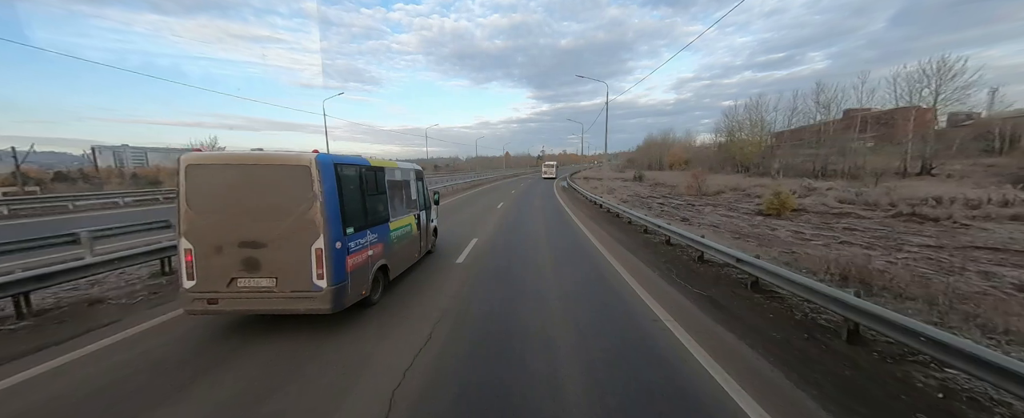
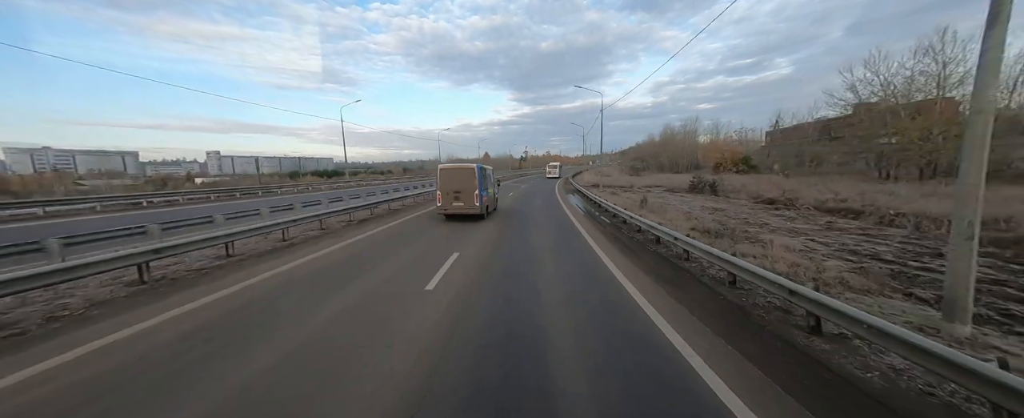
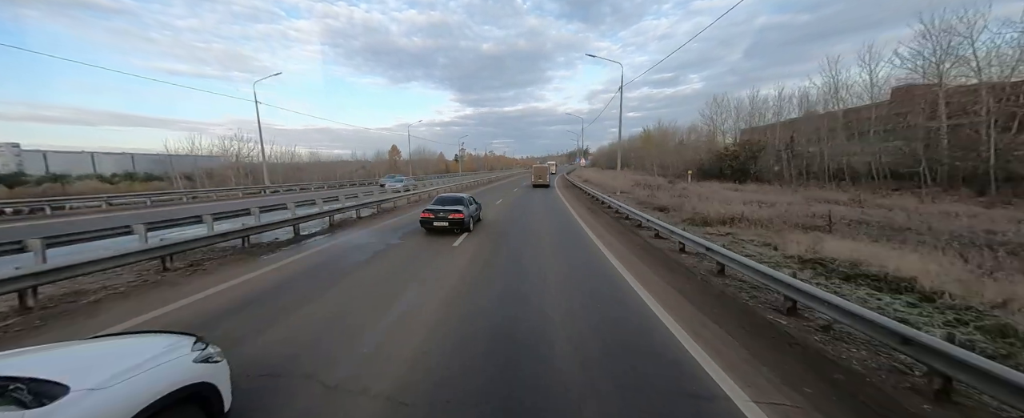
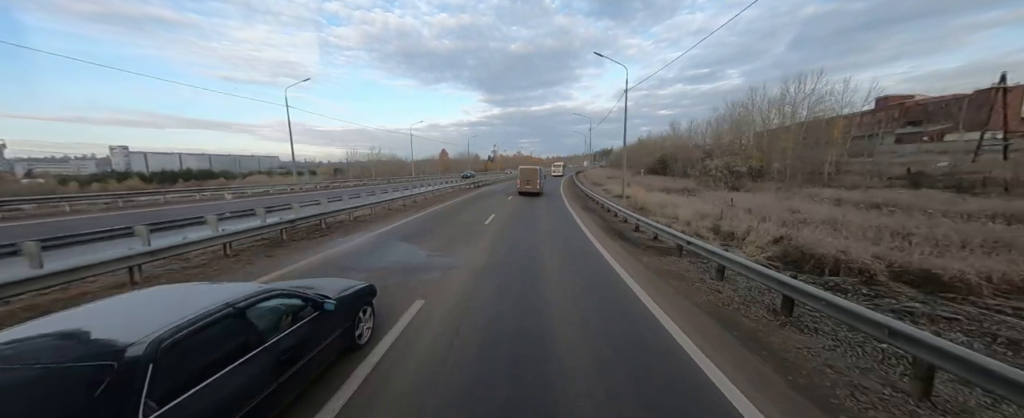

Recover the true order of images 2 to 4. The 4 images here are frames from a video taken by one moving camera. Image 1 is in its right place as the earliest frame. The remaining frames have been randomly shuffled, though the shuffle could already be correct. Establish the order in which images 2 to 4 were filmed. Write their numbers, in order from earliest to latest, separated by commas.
2, 4, 3
